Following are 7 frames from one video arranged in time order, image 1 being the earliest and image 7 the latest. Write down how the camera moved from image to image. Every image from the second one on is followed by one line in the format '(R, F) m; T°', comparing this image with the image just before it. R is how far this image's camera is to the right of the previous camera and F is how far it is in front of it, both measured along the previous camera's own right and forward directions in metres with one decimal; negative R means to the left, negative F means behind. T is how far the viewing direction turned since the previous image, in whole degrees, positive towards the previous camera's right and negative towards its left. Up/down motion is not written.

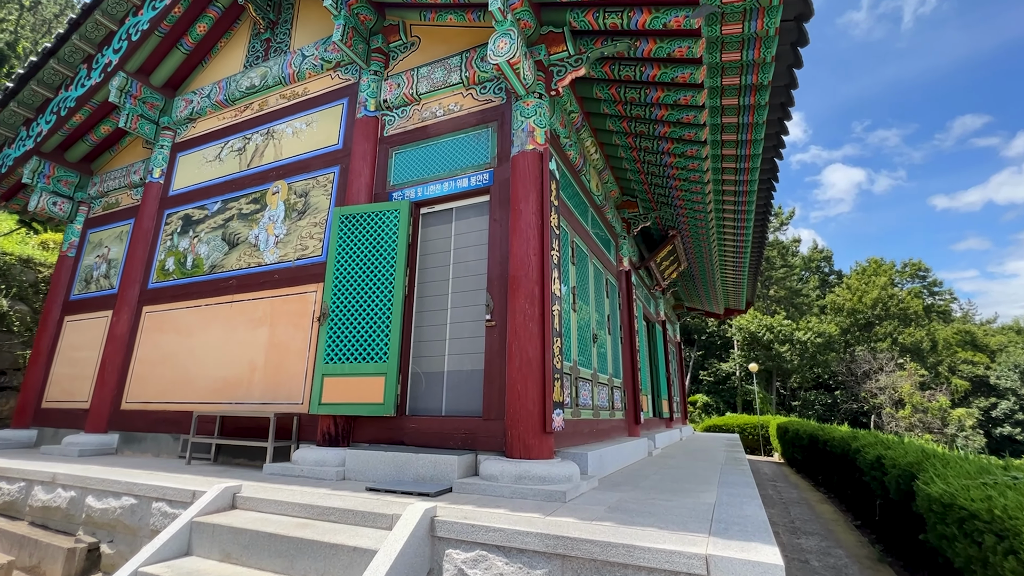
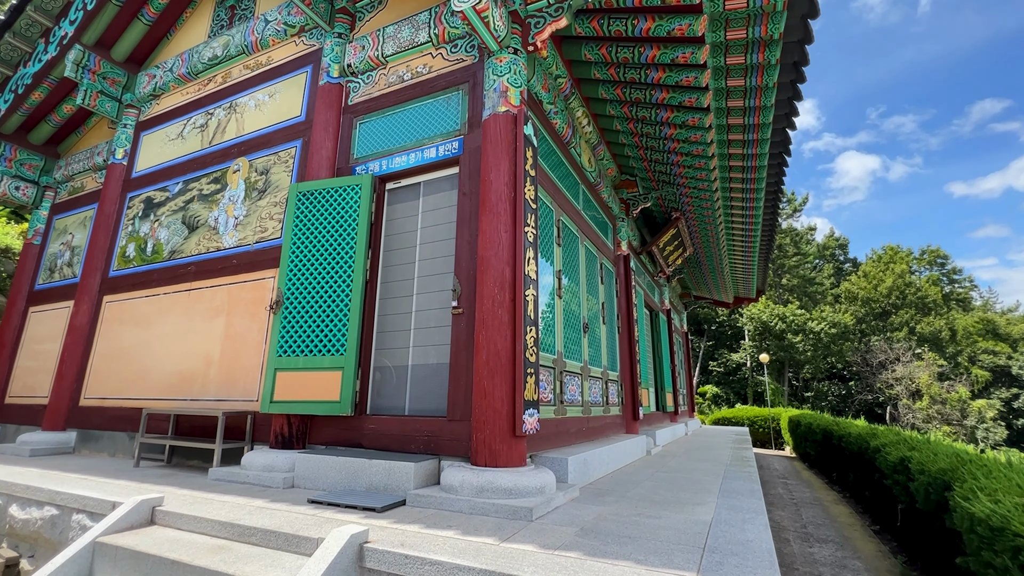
(+0.3, +0.5) m; -1°
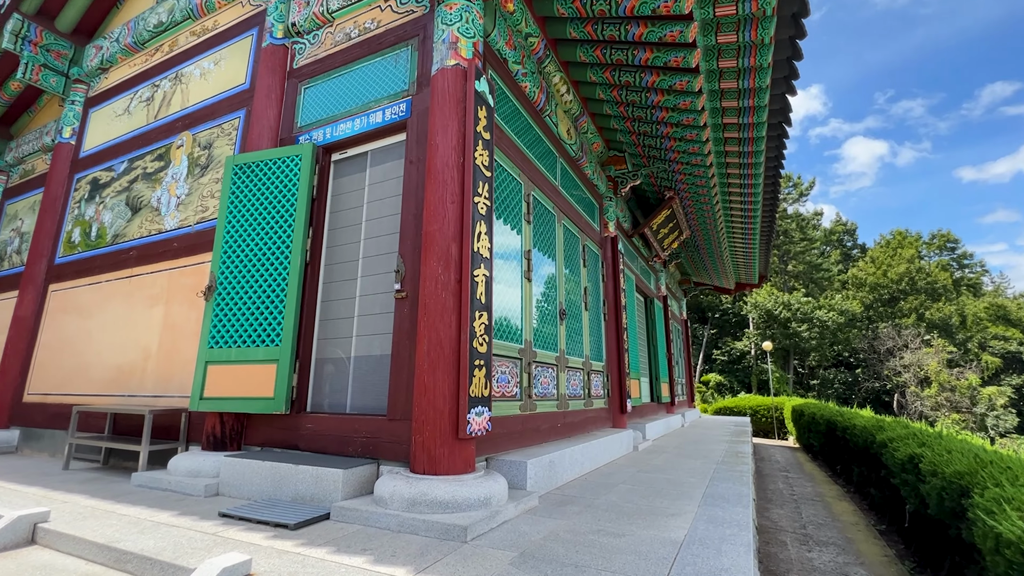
(+0.3, +0.4) m; -1°
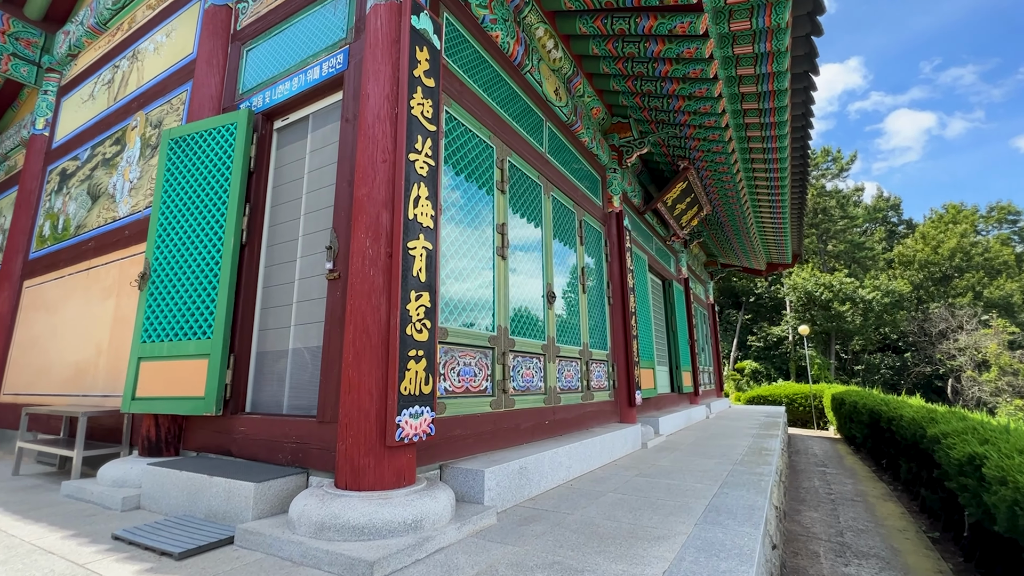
(+0.4, +0.5) m; -4°
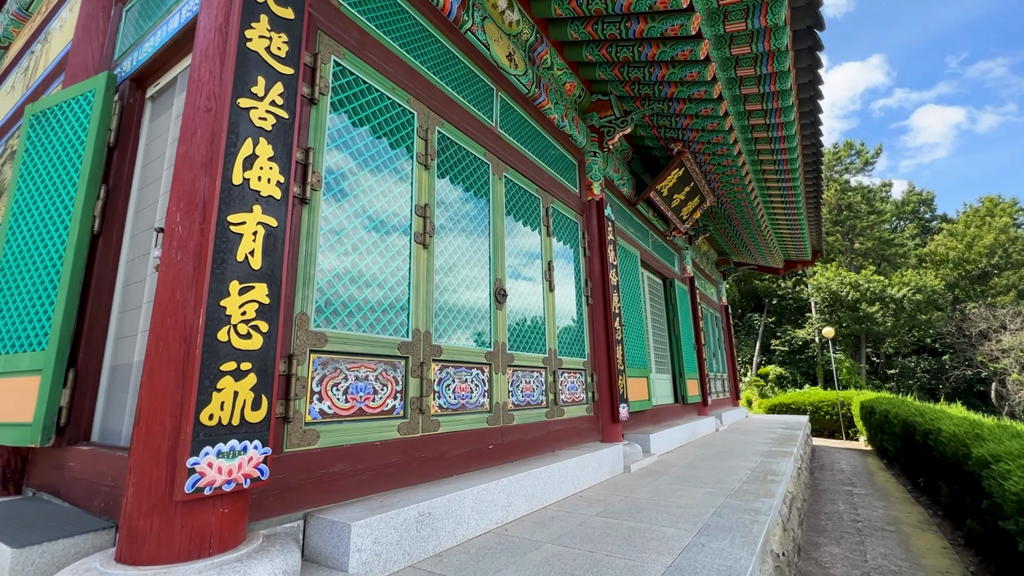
(+0.5, +0.6) m; -2°
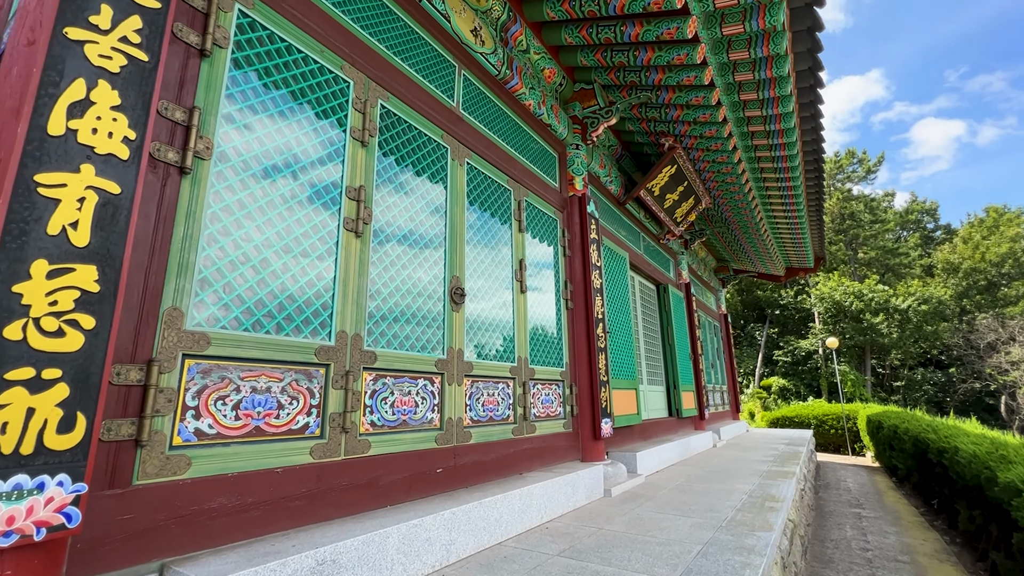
(+0.3, +0.4) m; 0°
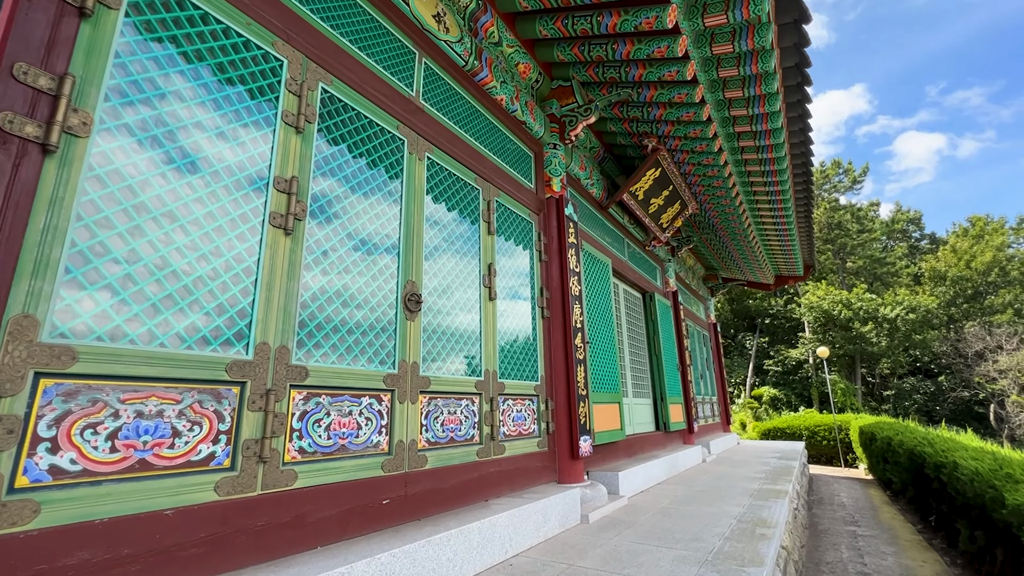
(+0.2, +0.3) m; +1°
